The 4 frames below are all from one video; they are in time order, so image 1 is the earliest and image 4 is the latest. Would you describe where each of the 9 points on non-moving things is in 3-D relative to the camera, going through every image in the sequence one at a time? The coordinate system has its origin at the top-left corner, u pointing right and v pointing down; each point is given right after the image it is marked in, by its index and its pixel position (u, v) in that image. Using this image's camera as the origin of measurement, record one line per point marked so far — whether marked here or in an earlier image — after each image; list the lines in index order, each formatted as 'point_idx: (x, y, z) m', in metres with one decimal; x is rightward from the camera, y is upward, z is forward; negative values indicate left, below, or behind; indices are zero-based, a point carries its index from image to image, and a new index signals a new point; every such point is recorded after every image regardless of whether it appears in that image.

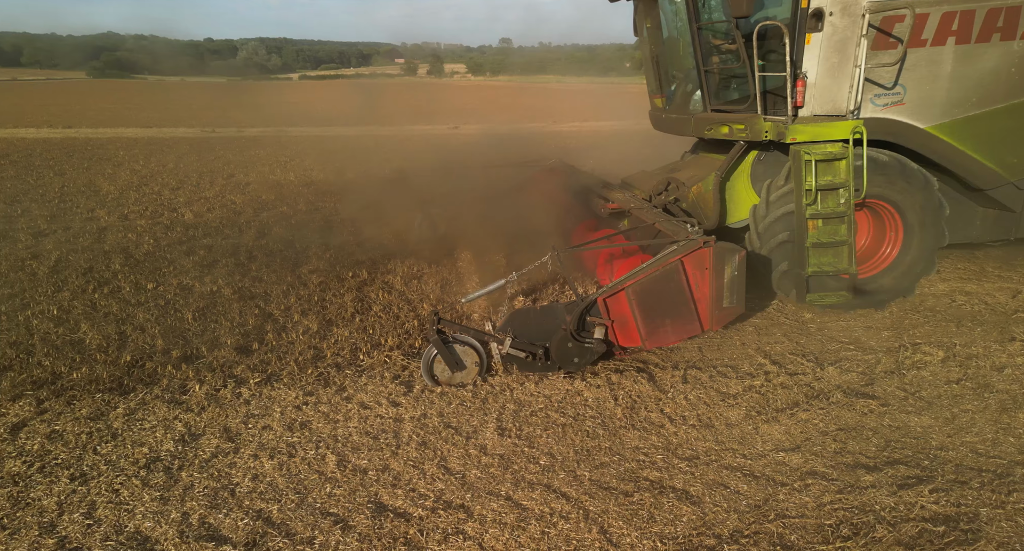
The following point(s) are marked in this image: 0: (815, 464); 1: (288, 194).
0: (+1.6, -1.0, +3.2) m
1: (-4.6, +1.7, +12.9) m
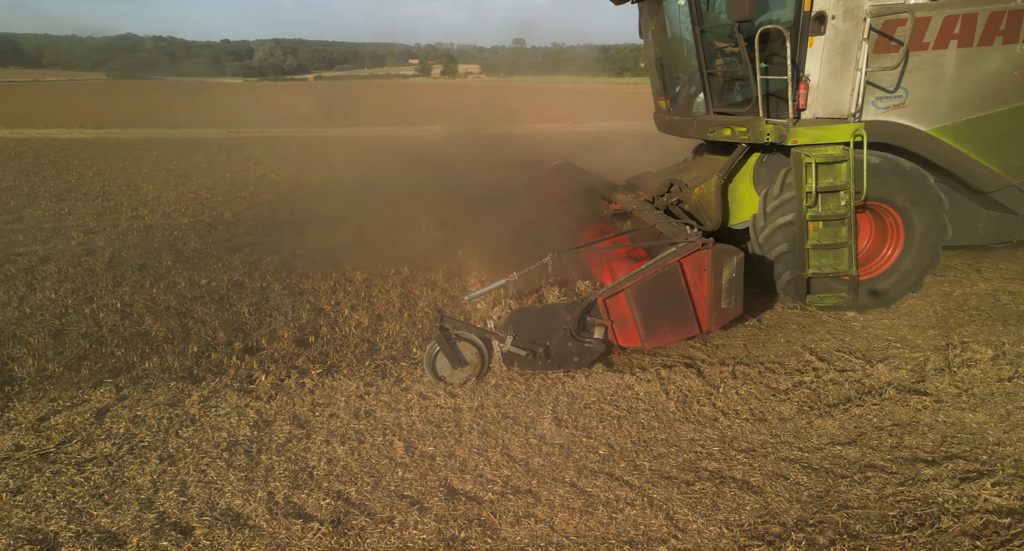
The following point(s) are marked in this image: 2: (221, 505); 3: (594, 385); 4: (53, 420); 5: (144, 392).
0: (+1.9, -0.9, +3.3) m
1: (-4.0, +1.7, +13.2) m
2: (-1.2, -1.0, +2.6) m
3: (+0.5, -0.7, +4.1) m
4: (-2.4, -0.7, +3.2) m
5: (-2.1, -0.7, +3.6) m
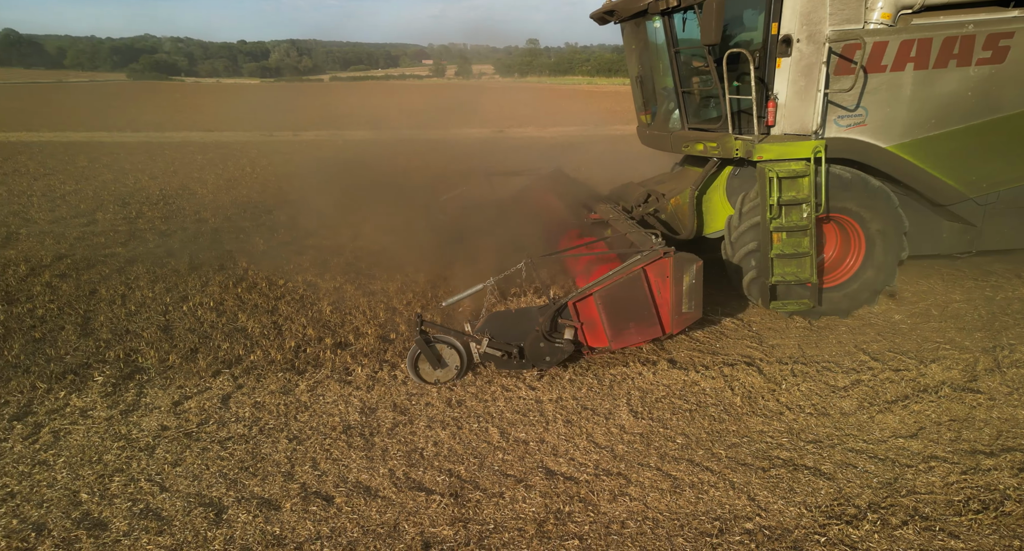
0: (+2.3, -1.0, +3.5) m
1: (-3.1, +1.7, +13.6) m
2: (-0.8, -1.0, +3.0) m
3: (+1.1, -0.7, +4.4) m
4: (-1.9, -0.7, +3.6) m
5: (-1.6, -0.7, +4.0) m
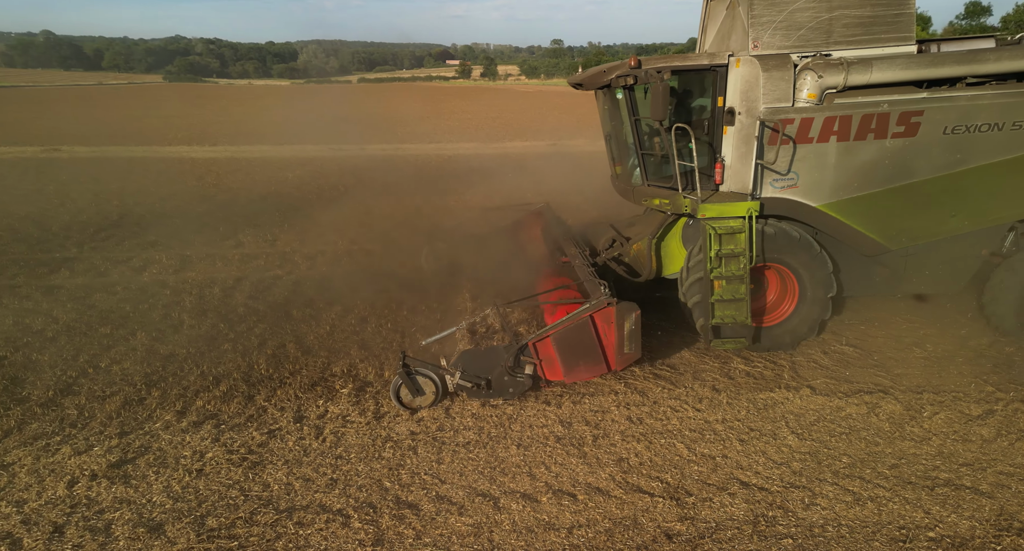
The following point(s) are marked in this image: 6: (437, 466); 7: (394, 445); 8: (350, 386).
0: (+3.5, -1.3, +3.9) m
1: (-0.9, +1.3, +14.5) m
2: (+0.4, -1.2, +3.7) m
3: (+2.3, -1.0, +4.9) m
4: (-0.7, -1.0, +4.4) m
5: (-0.4, -0.9, +4.8) m
6: (-0.4, -1.1, +3.7) m
7: (-0.8, -1.1, +4.0) m
8: (-1.2, -0.8, +4.8) m
